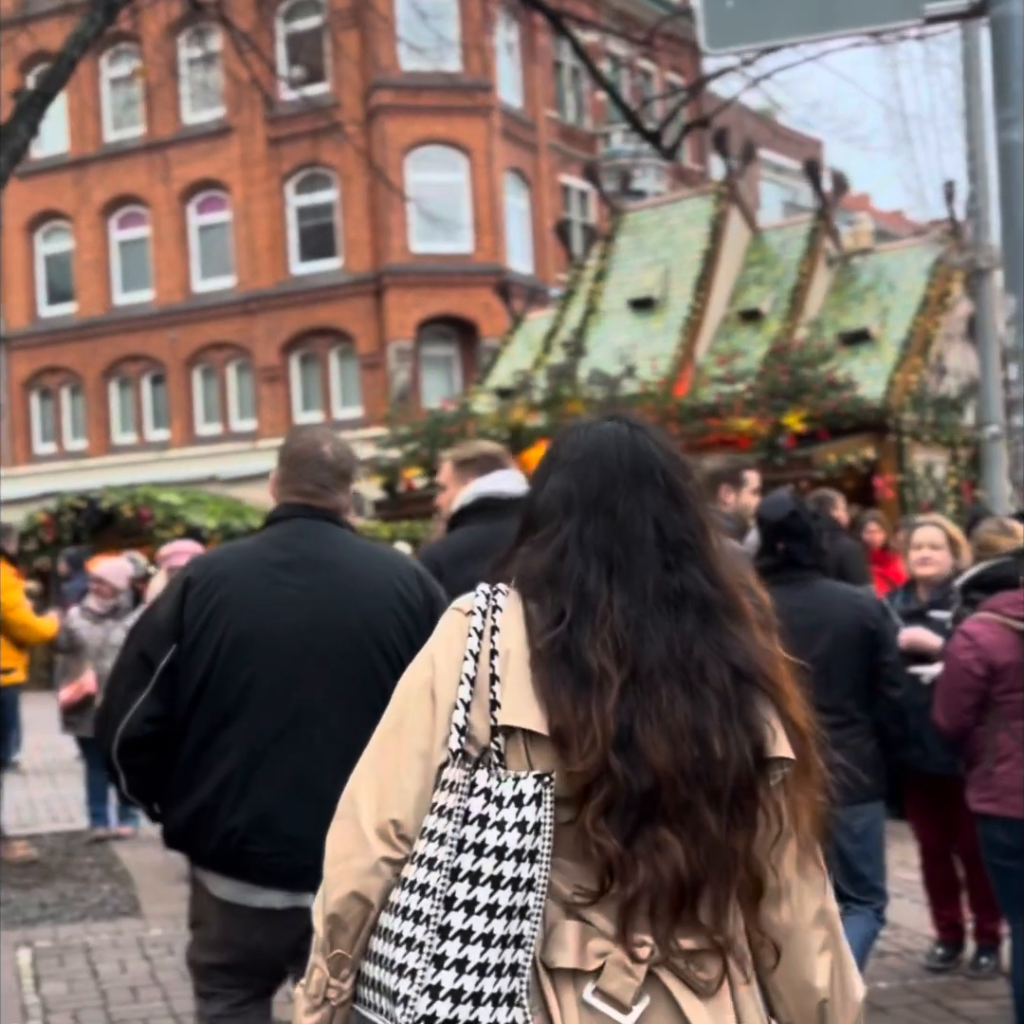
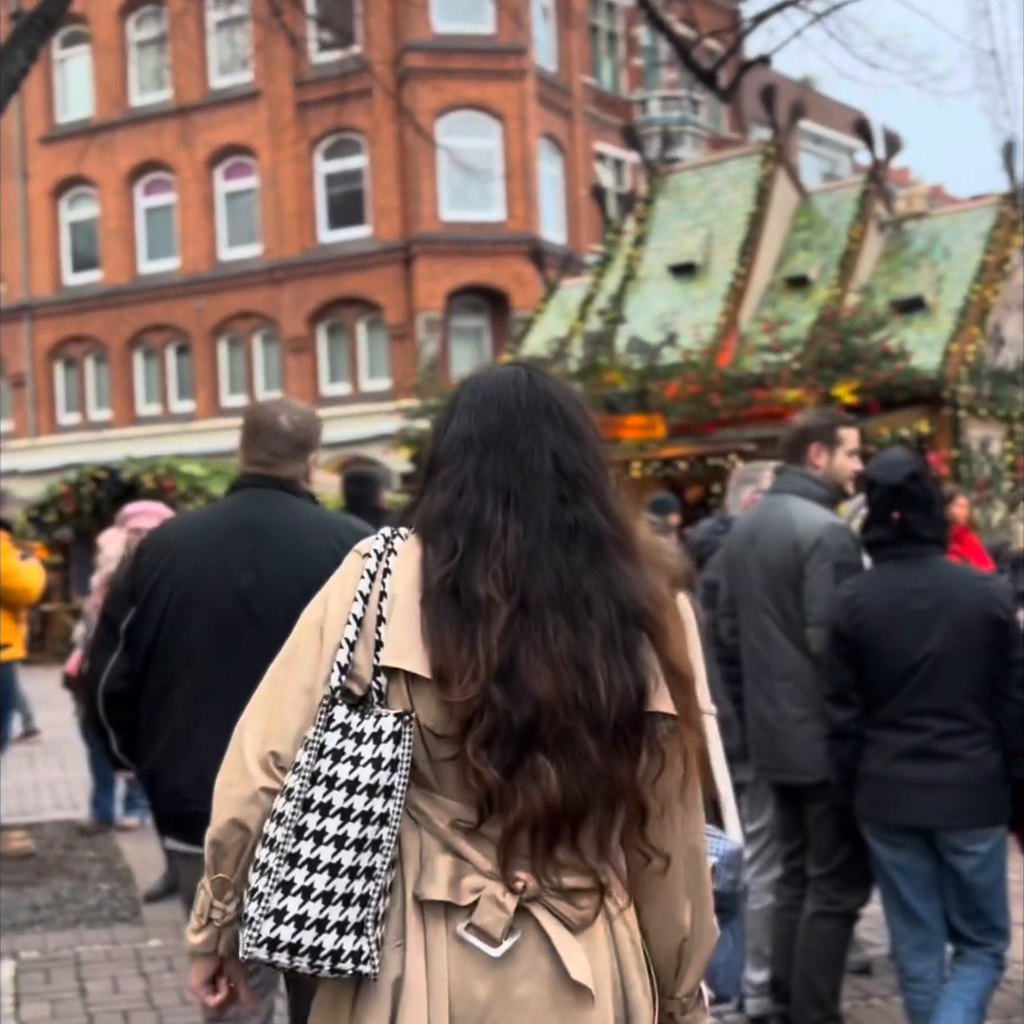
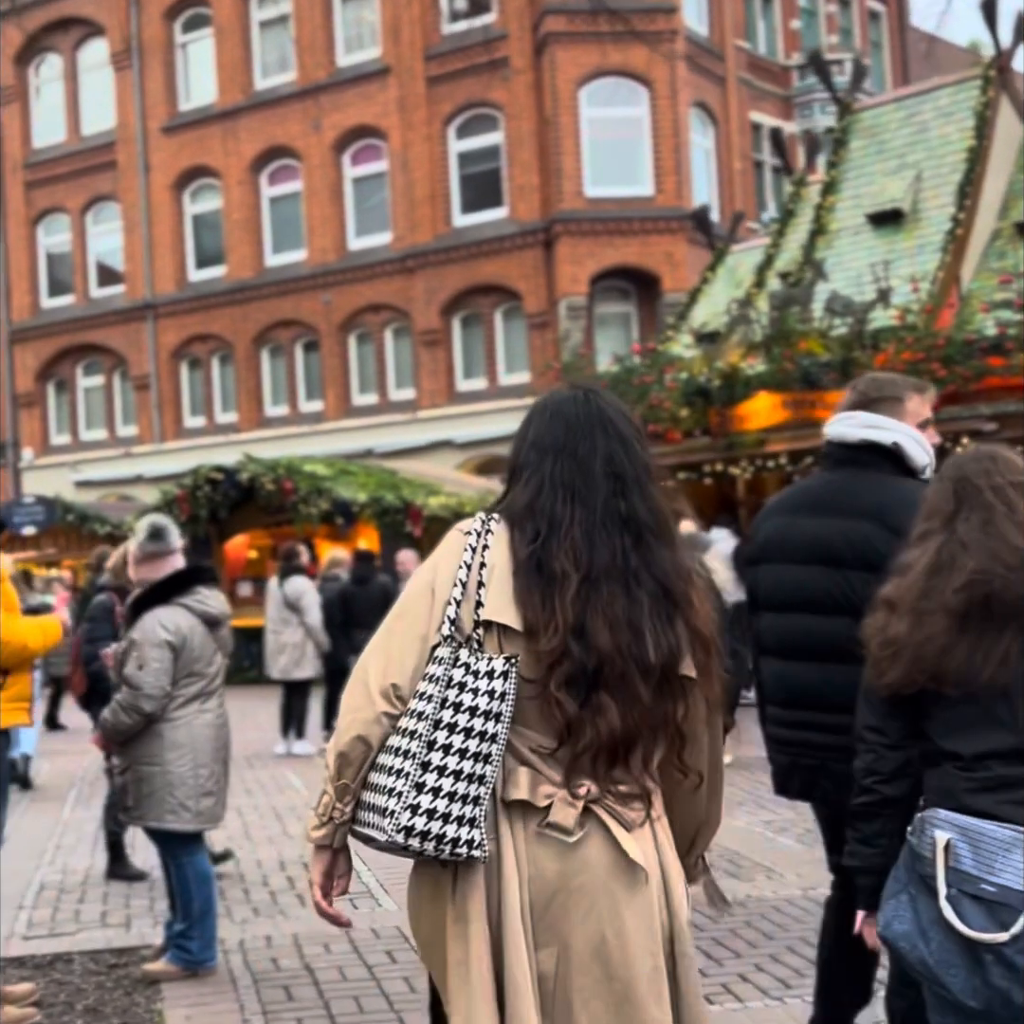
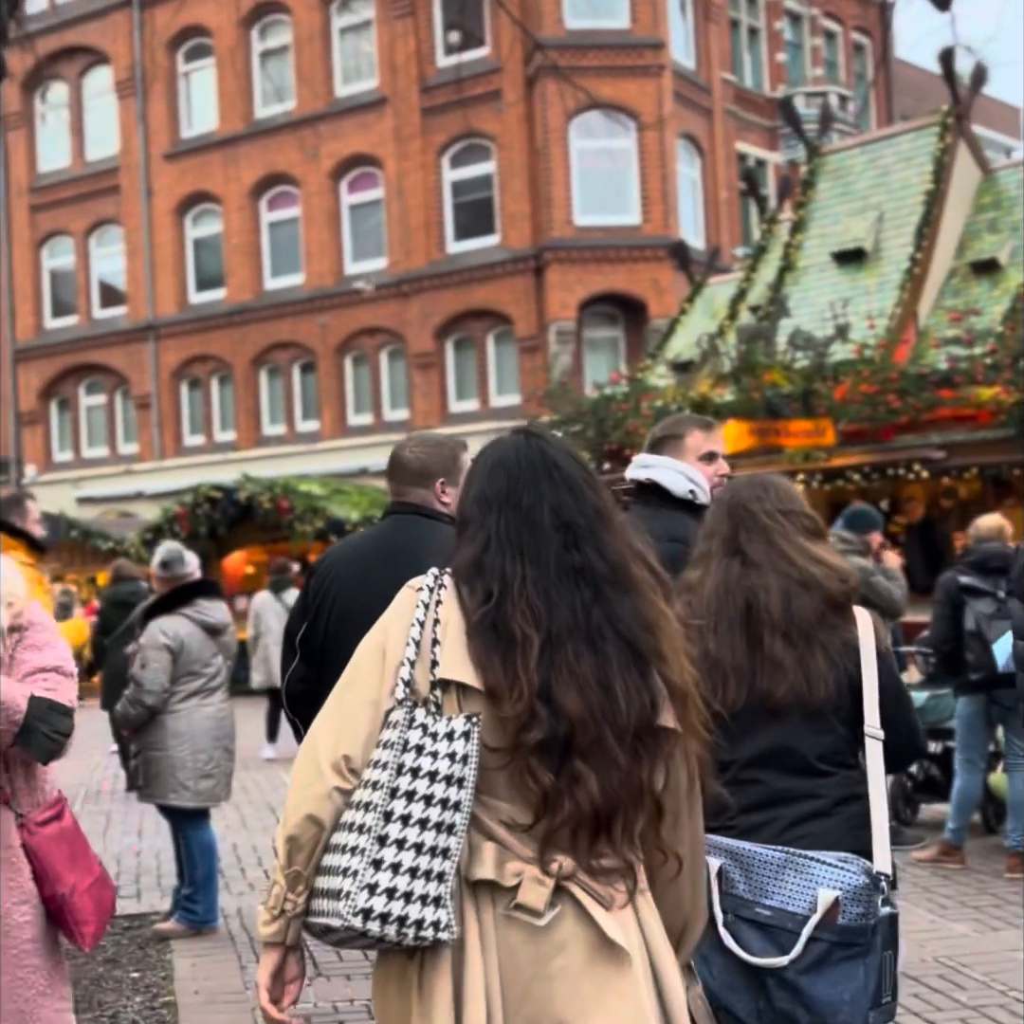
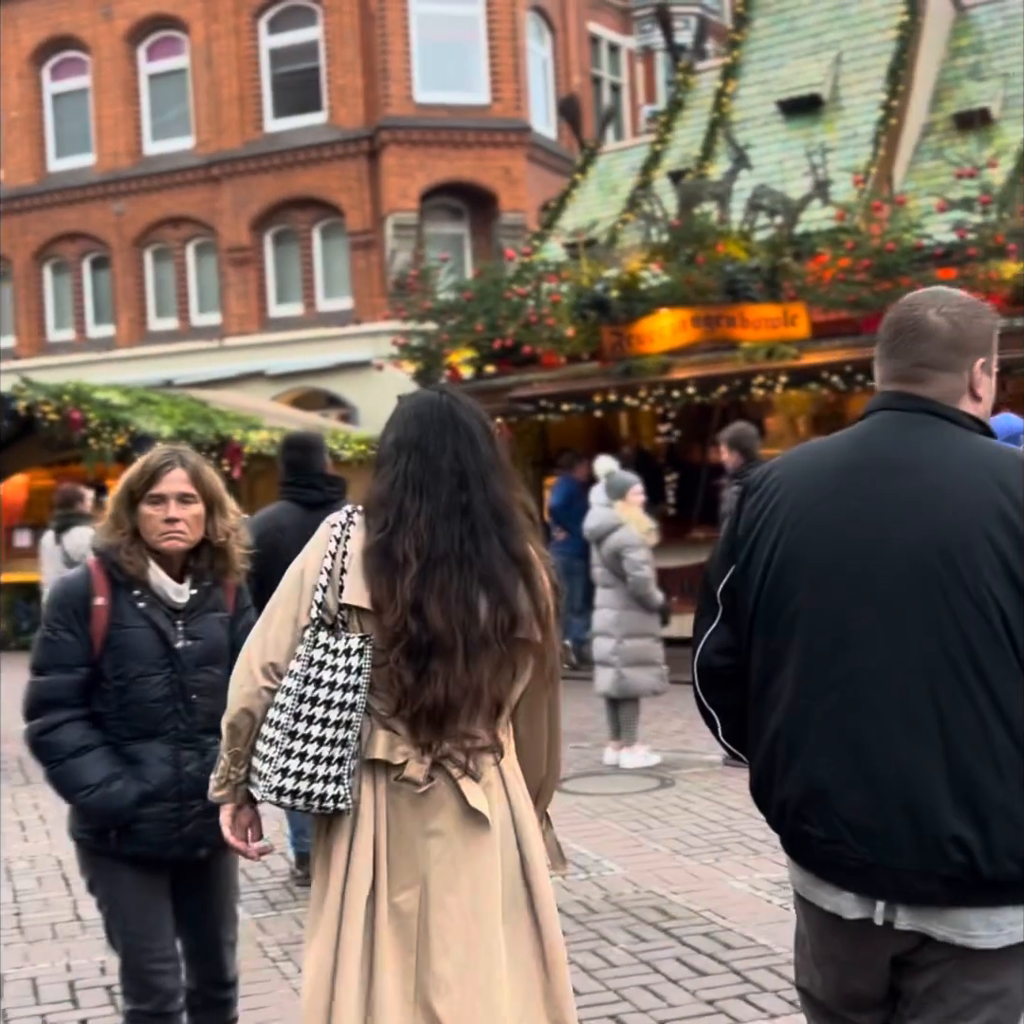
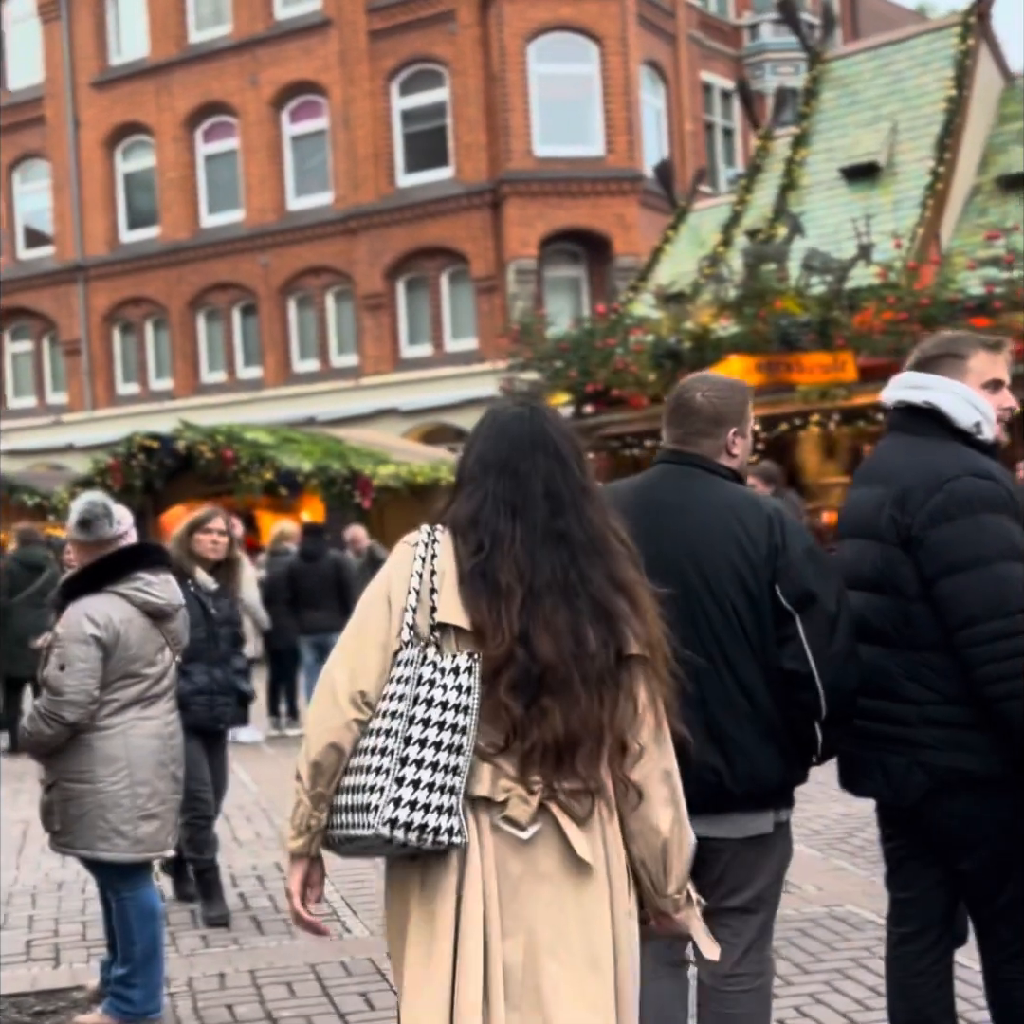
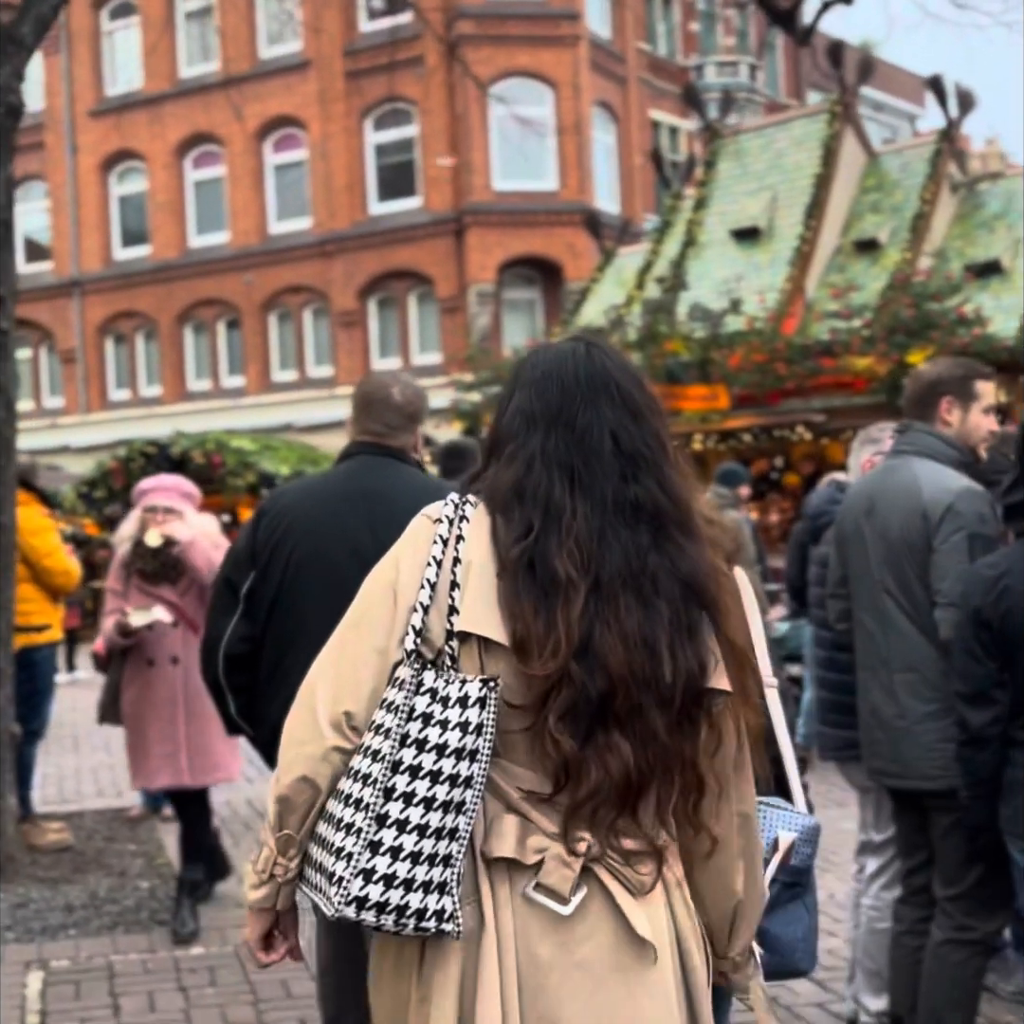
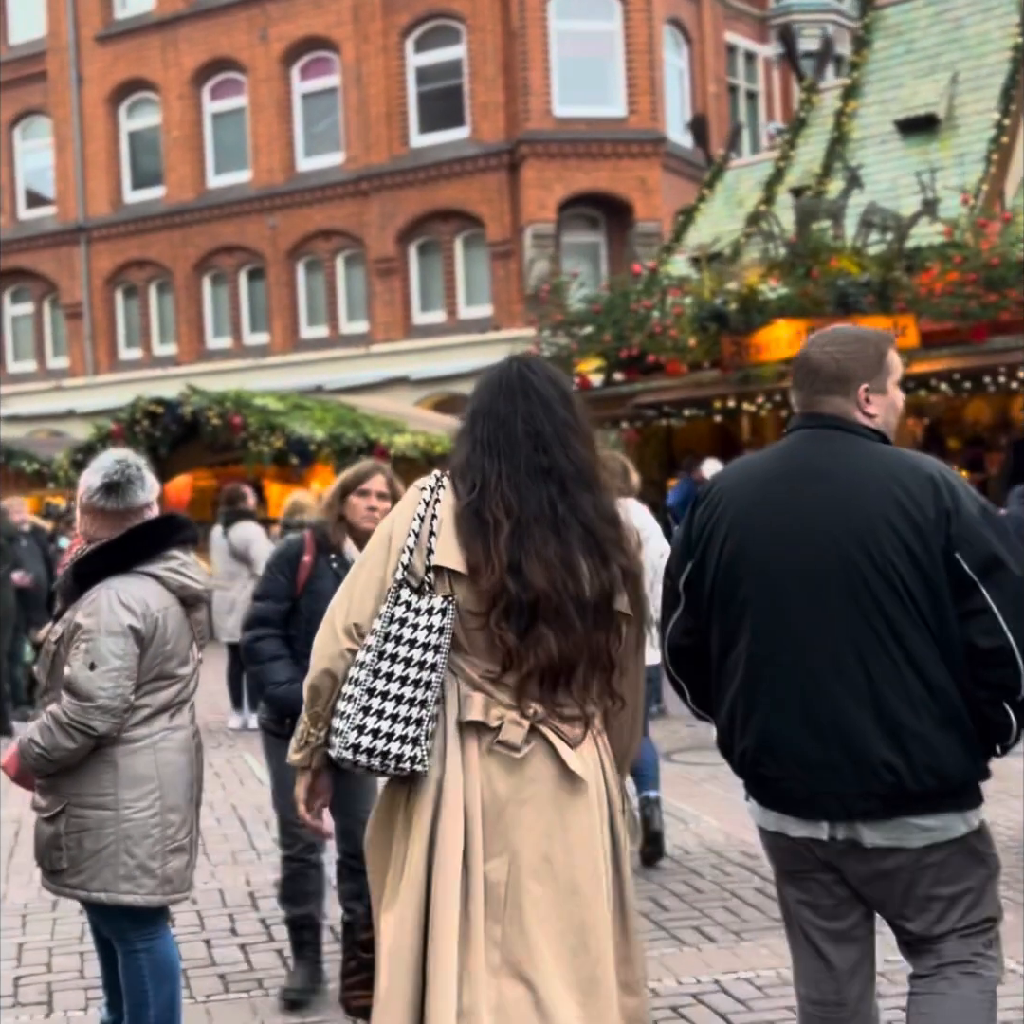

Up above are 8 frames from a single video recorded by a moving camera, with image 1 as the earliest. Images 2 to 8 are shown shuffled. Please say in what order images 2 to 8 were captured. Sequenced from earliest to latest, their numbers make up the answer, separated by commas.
2, 7, 4, 3, 6, 8, 5
